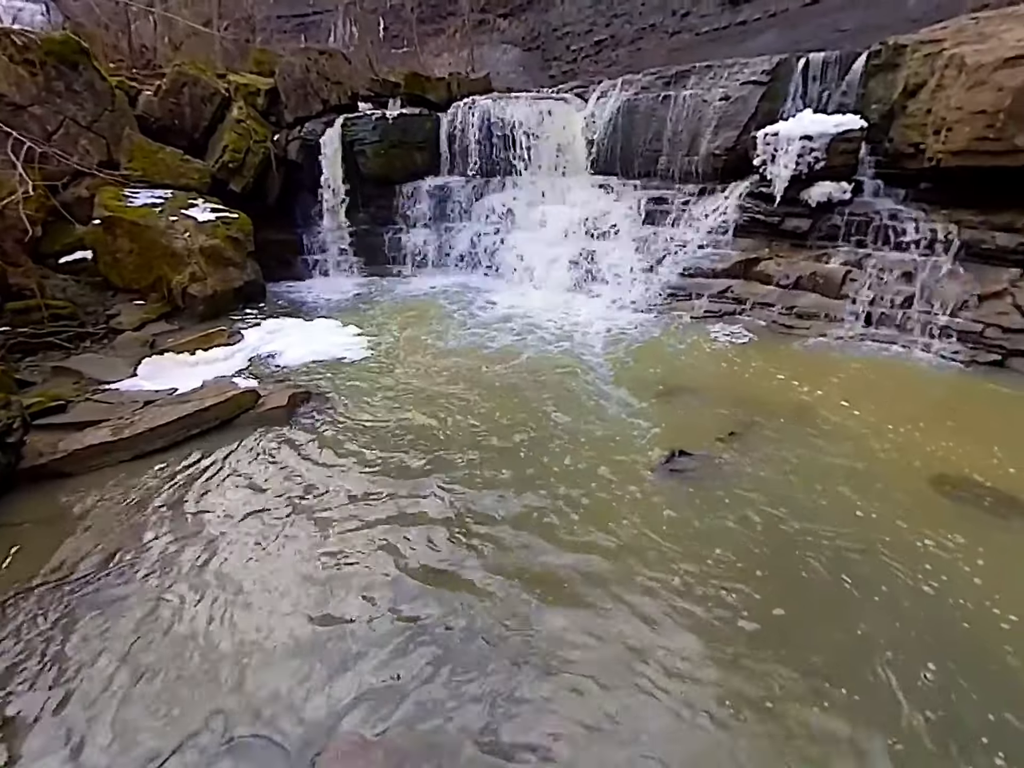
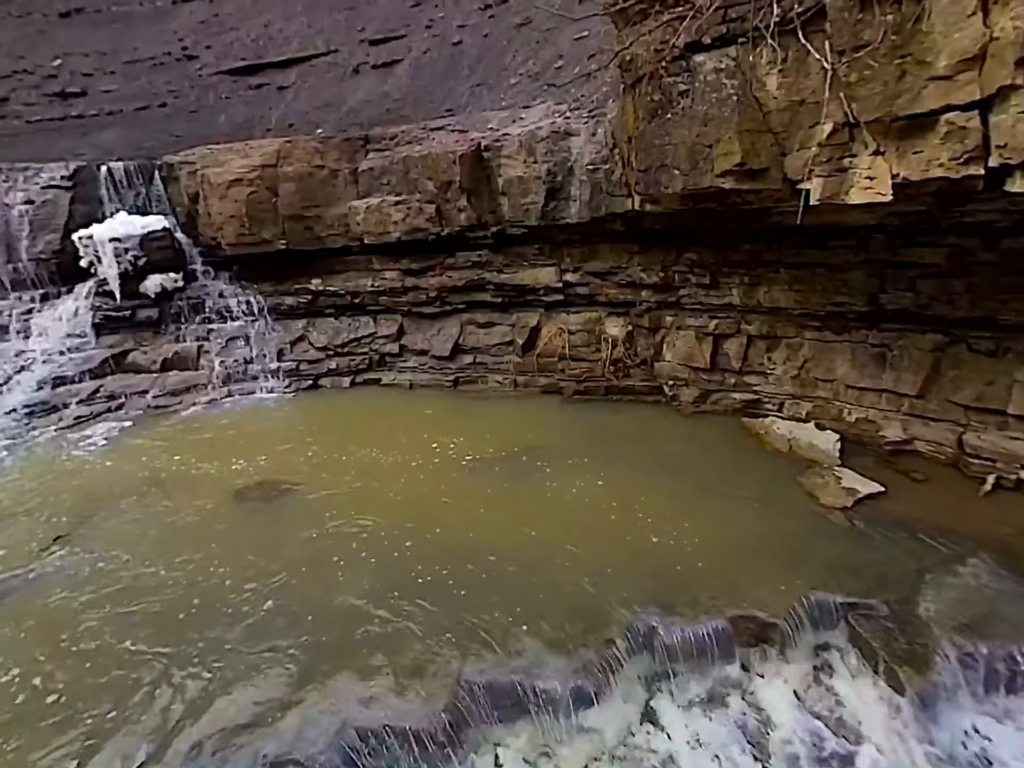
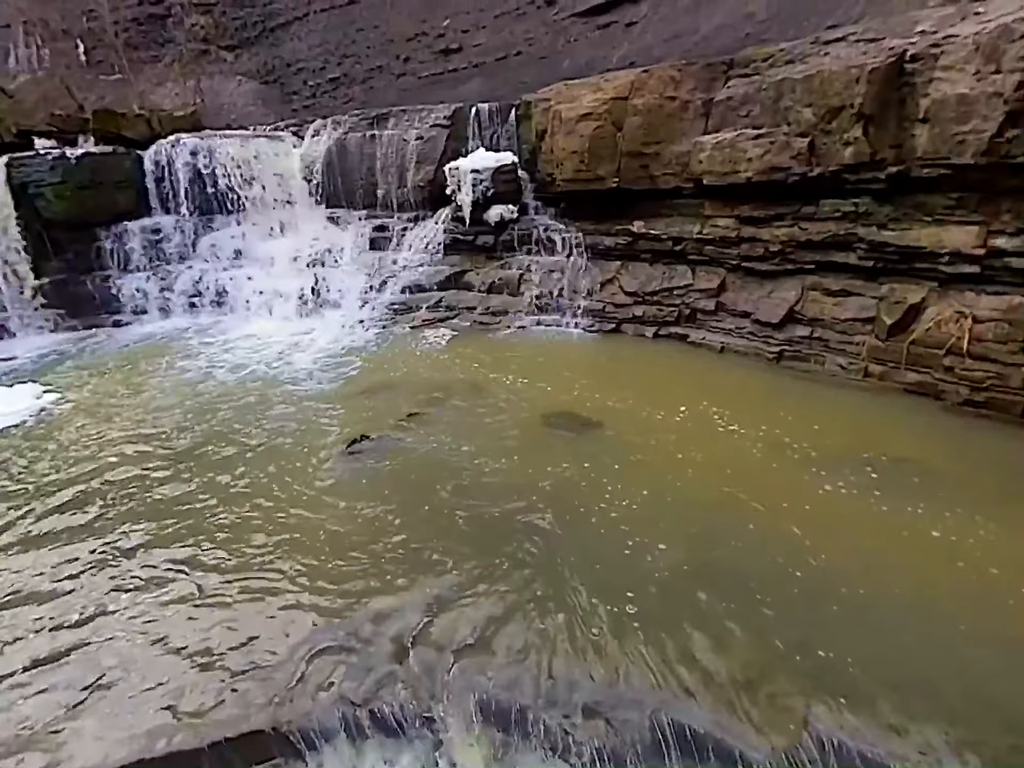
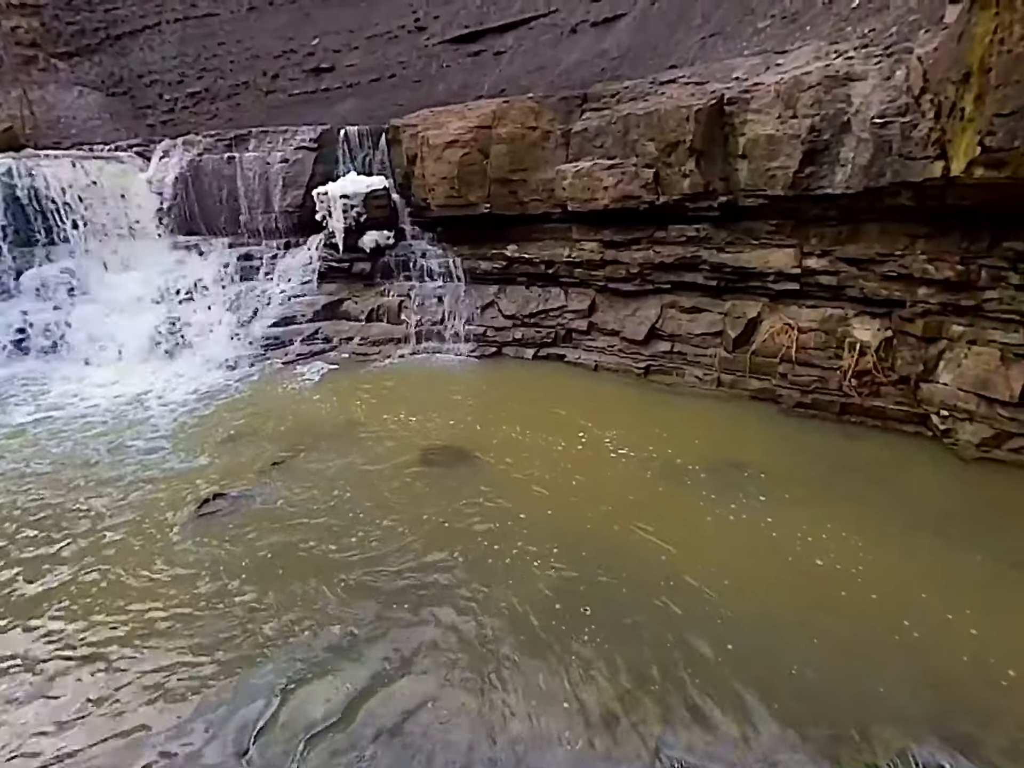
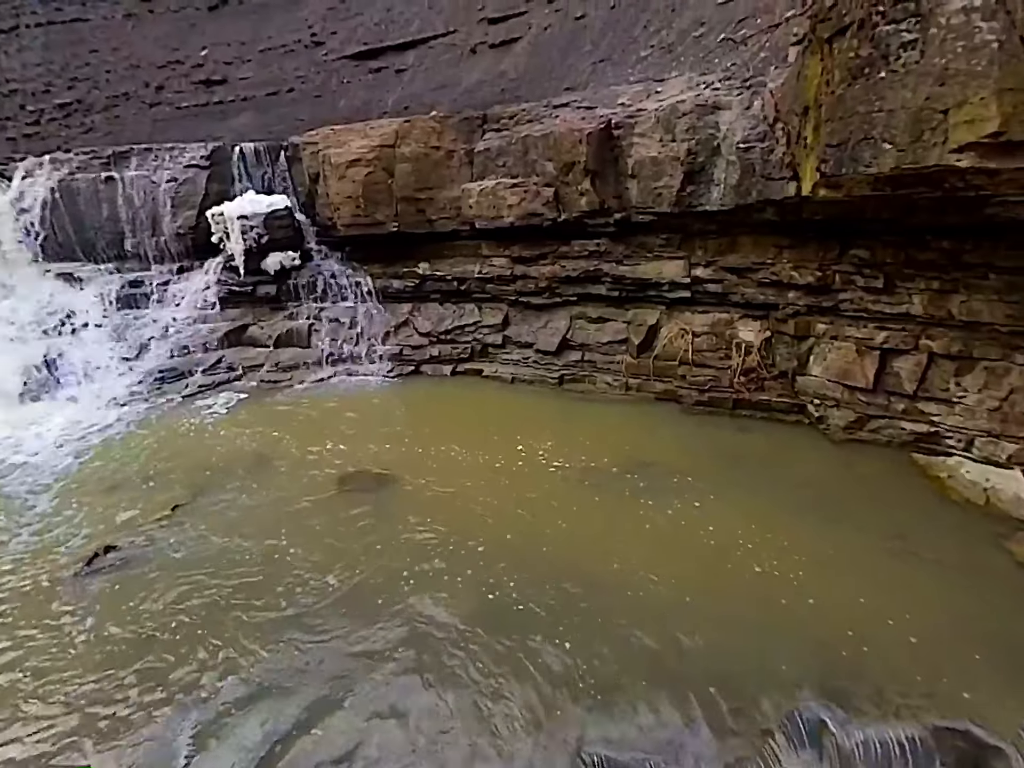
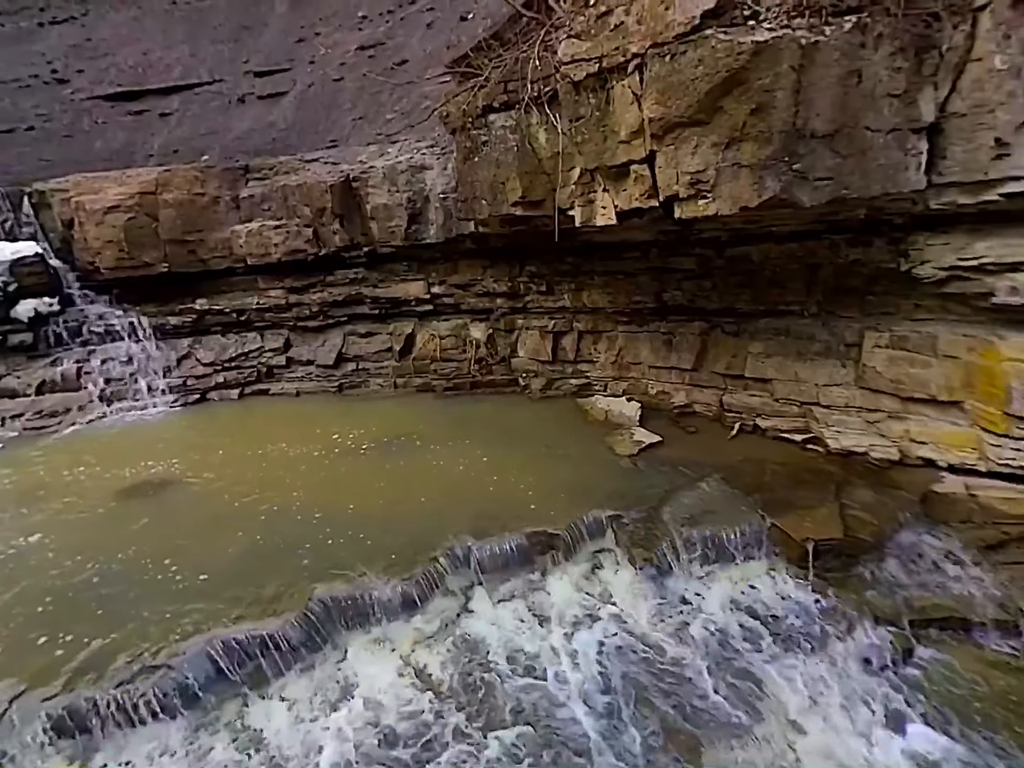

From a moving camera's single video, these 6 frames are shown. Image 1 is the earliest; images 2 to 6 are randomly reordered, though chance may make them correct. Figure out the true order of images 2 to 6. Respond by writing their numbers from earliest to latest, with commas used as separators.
3, 4, 5, 2, 6
